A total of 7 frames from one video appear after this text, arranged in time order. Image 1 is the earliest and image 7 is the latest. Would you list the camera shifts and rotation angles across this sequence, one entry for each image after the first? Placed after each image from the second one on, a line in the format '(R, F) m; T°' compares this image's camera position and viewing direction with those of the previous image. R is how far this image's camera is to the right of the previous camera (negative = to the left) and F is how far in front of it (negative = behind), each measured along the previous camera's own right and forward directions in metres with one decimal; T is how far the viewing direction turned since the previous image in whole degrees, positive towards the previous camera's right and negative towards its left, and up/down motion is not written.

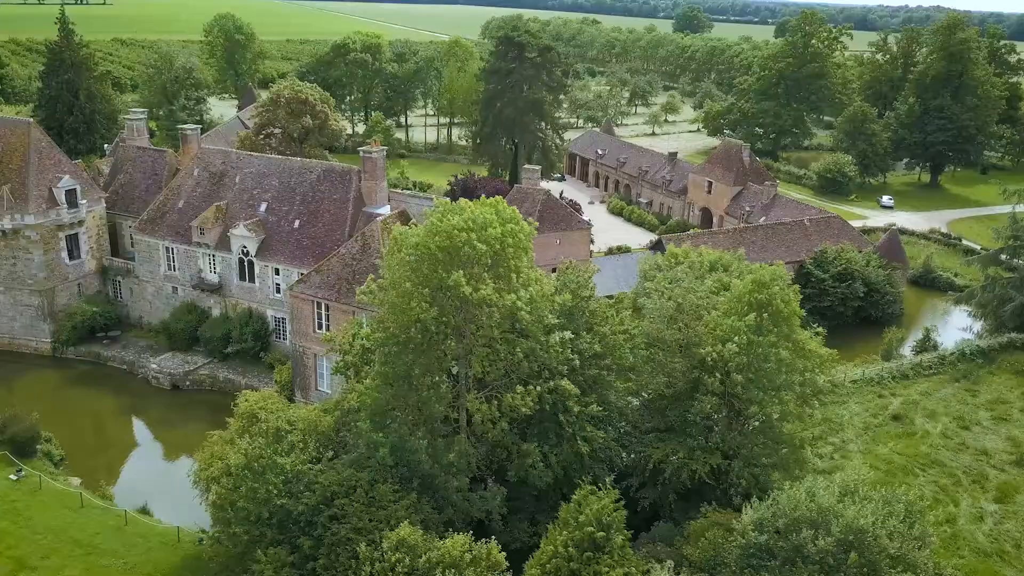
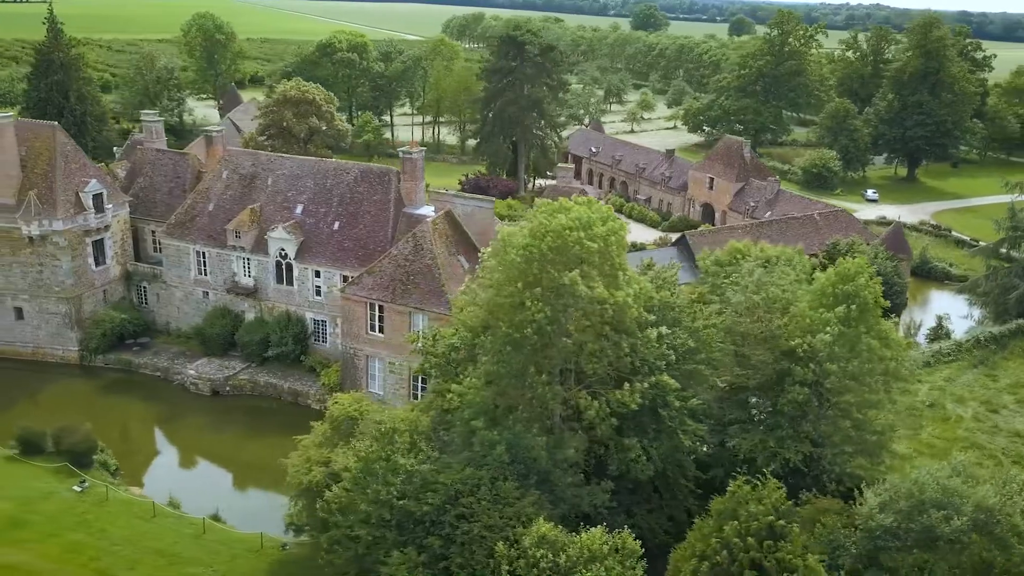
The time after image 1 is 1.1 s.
(-4.1, -0.2) m; +3°
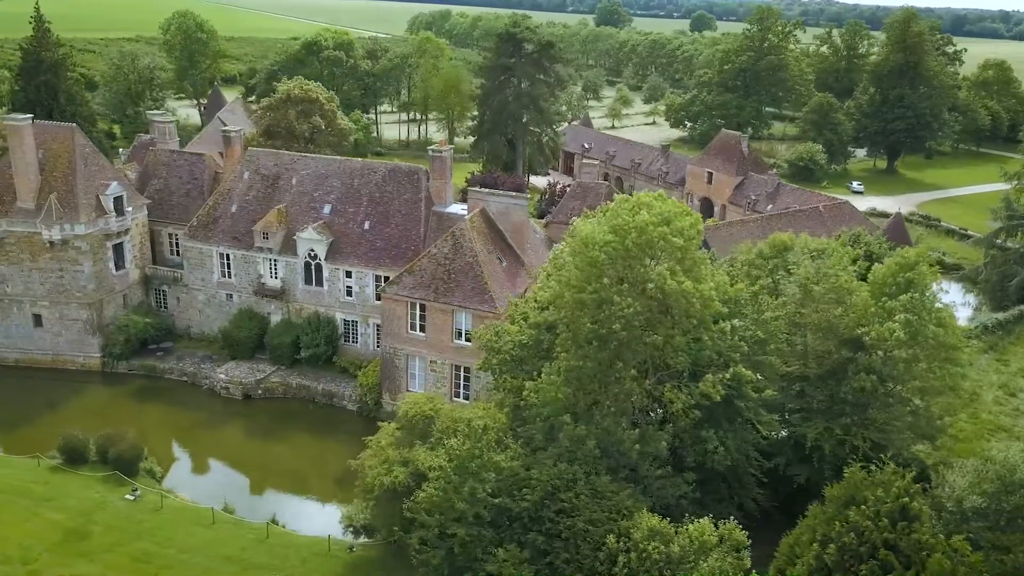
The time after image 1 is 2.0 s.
(-3.3, -0.1) m; +3°
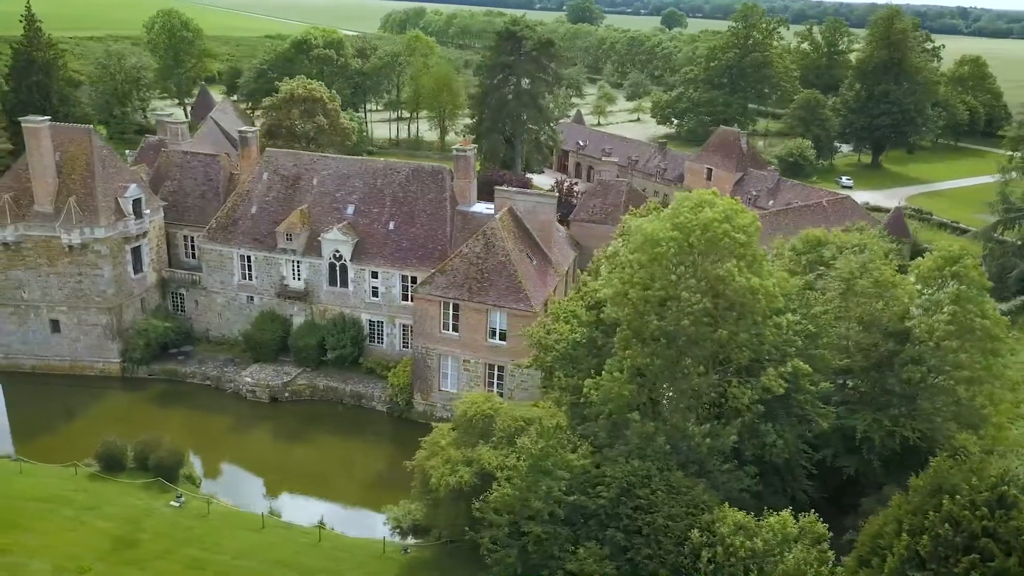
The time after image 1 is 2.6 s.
(-2.6, 0.0) m; +2°
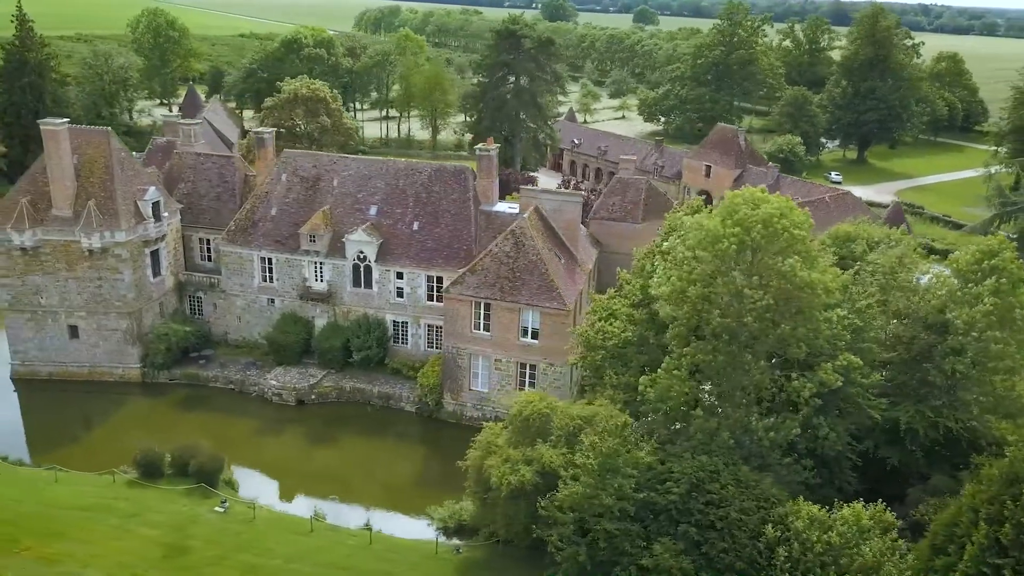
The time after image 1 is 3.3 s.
(-2.5, 0.0) m; +2°
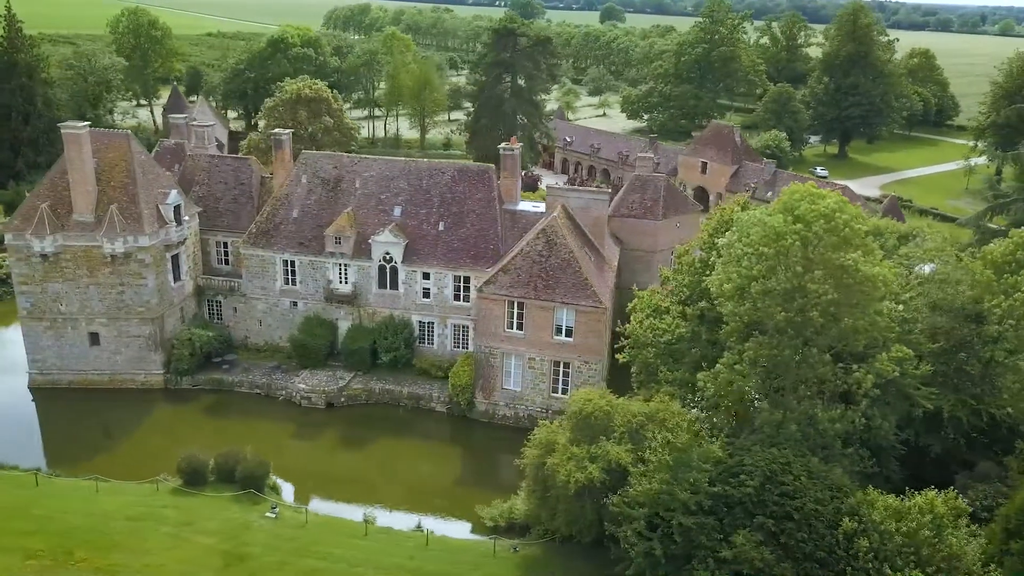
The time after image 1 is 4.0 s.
(-2.8, -0.1) m; +2°
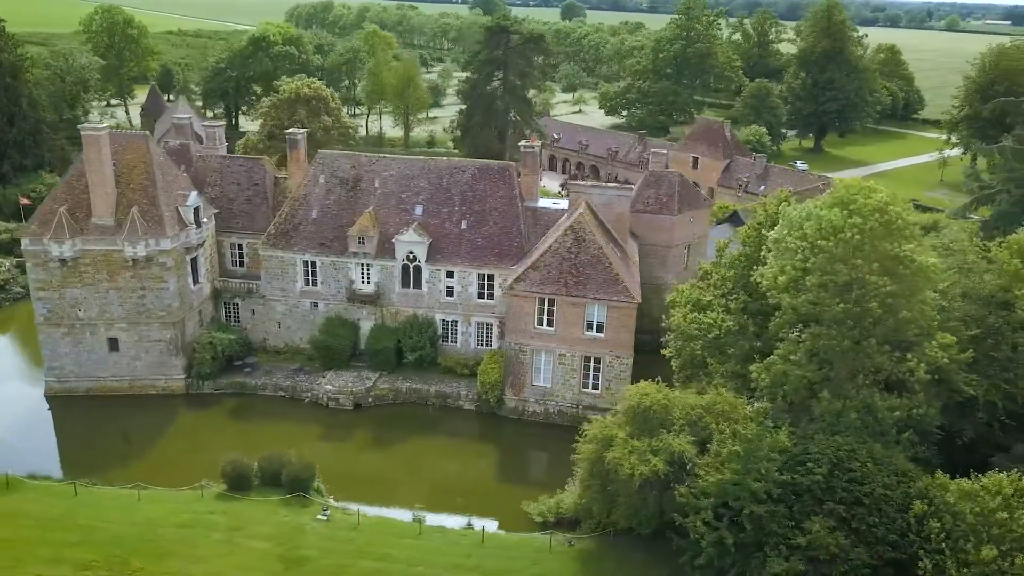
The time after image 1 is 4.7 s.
(-3.0, -0.1) m; +3°
